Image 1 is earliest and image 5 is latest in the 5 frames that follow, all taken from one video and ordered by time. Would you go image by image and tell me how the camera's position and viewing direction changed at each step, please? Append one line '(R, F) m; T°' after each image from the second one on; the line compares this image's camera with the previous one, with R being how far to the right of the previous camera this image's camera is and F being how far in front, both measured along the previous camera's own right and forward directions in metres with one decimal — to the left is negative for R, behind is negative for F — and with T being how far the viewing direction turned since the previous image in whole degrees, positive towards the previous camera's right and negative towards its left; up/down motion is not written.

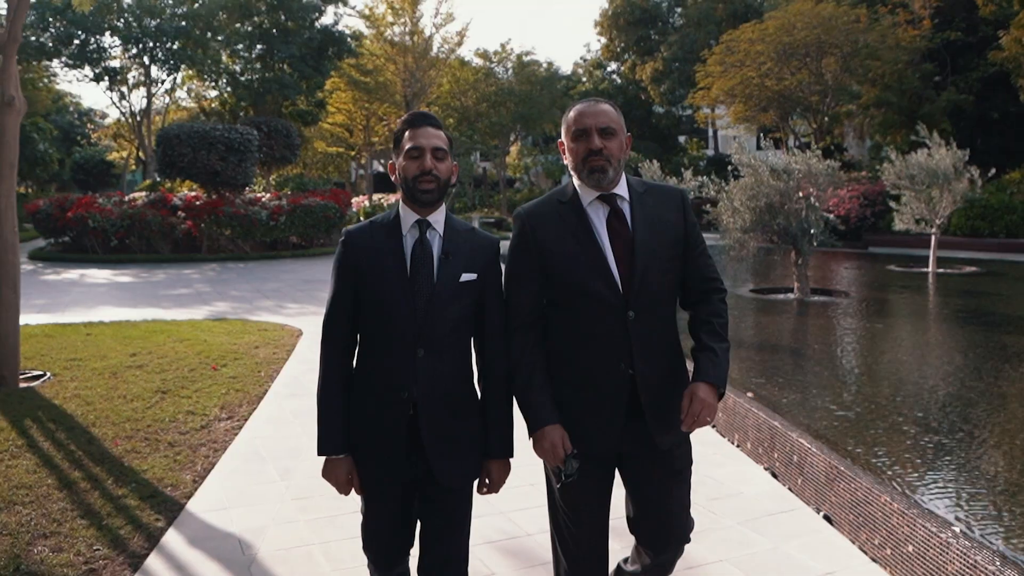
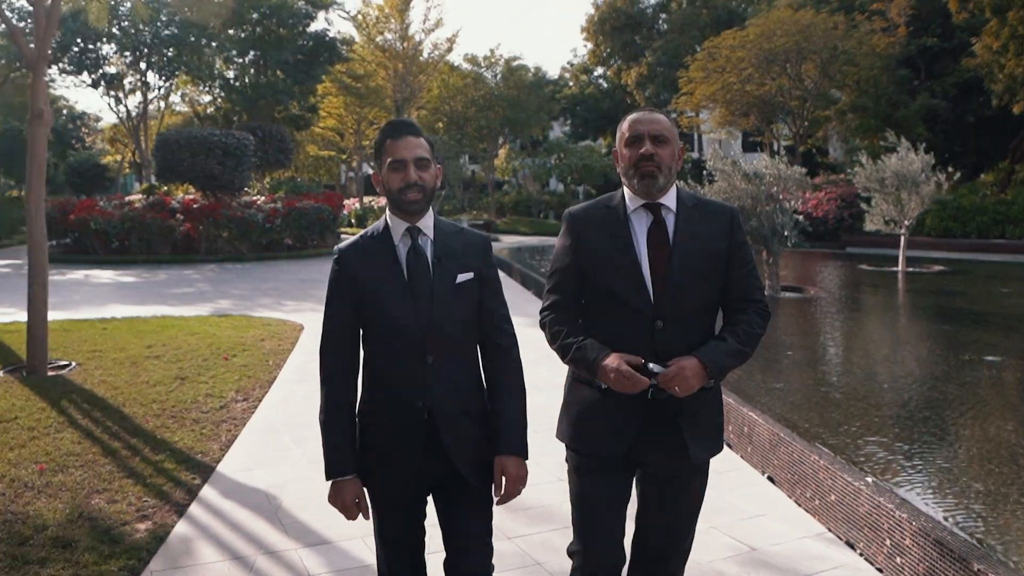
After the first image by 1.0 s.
(0.0, -0.6) m; +1°
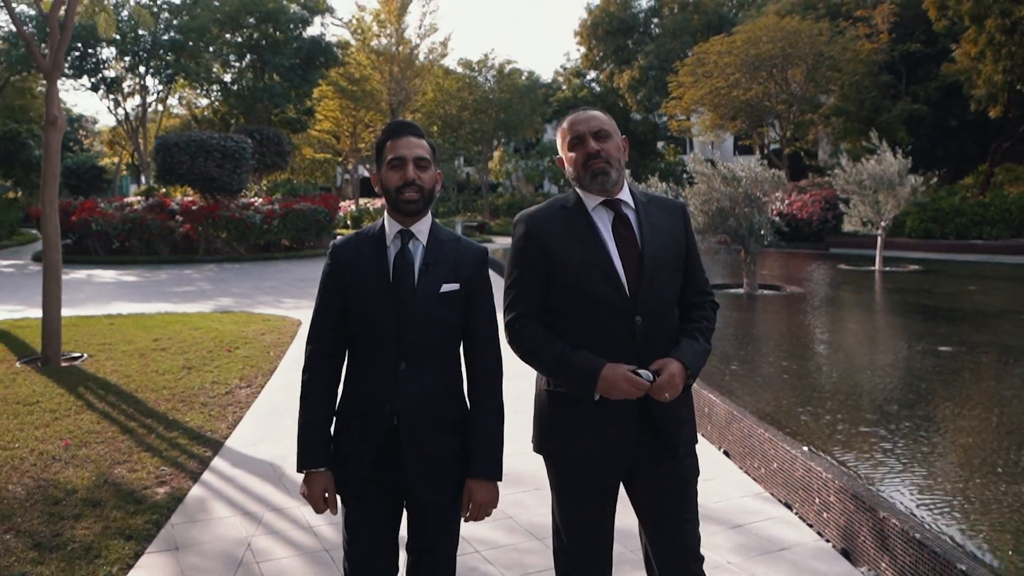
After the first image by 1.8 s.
(+0.1, -0.5) m; 0°
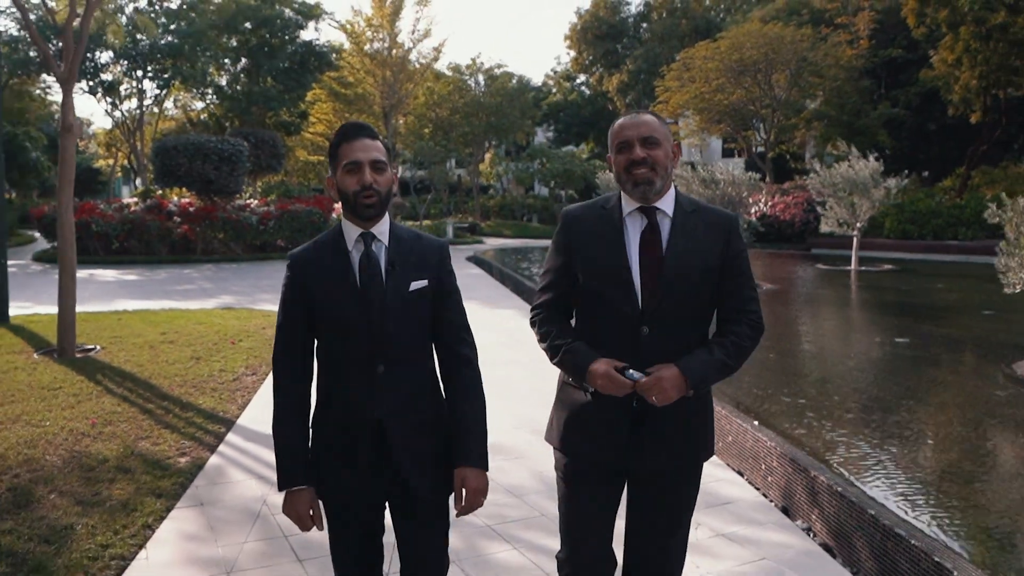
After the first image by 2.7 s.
(0.0, -0.5) m; +1°
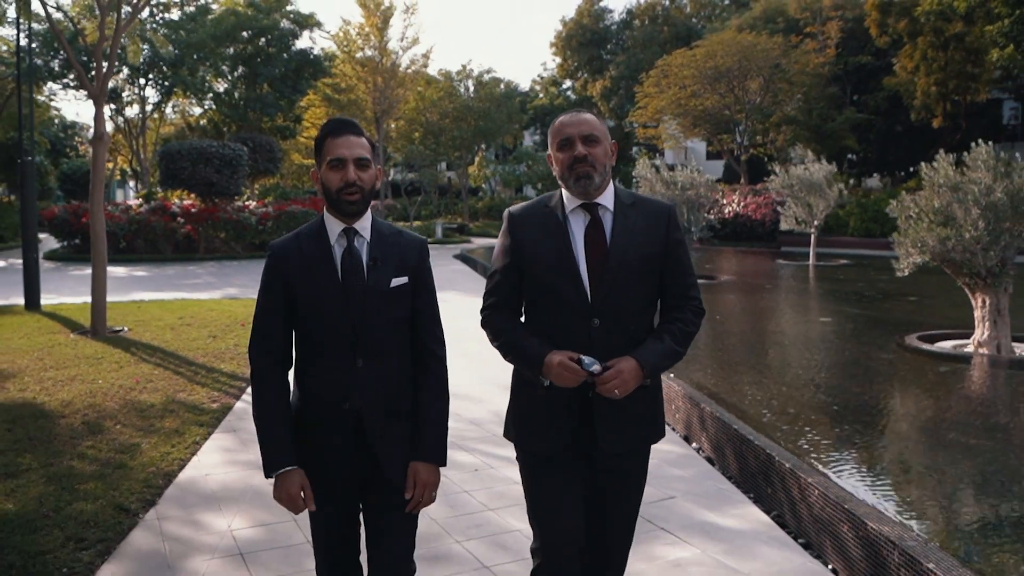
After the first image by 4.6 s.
(+0.2, -1.2) m; 0°
